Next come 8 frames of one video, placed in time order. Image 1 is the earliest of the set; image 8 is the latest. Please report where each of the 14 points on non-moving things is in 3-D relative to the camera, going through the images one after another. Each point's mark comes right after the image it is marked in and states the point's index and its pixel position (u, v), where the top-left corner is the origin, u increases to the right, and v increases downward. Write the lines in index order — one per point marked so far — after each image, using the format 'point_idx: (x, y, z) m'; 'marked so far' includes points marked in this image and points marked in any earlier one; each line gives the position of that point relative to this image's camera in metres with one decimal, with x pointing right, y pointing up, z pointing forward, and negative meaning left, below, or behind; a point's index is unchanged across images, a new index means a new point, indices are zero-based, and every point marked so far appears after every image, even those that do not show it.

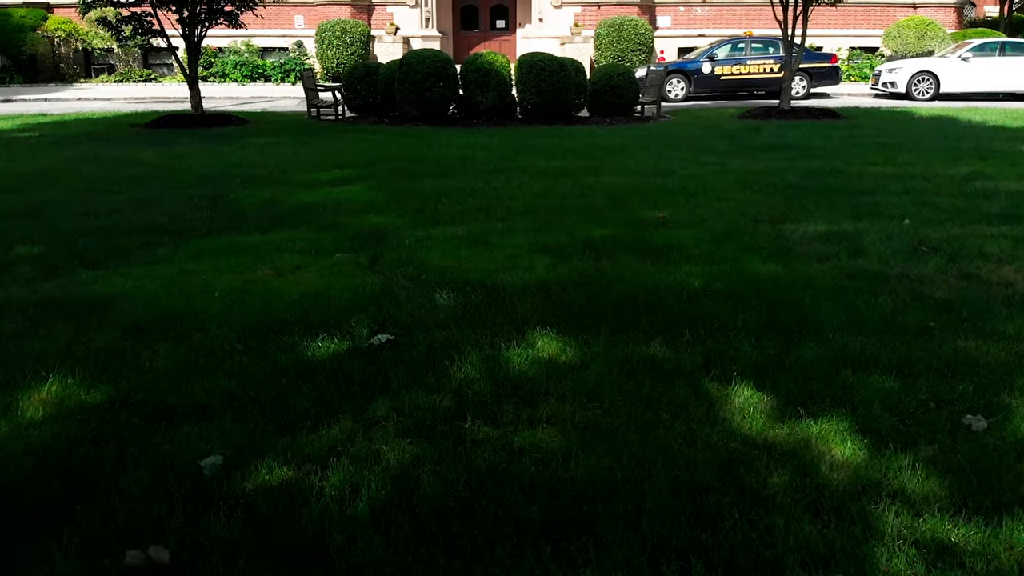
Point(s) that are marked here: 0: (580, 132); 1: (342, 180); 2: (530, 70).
0: (+0.9, +2.1, +10.8) m
1: (-1.5, +1.0, +7.2) m
2: (+0.3, +3.3, +12.2) m
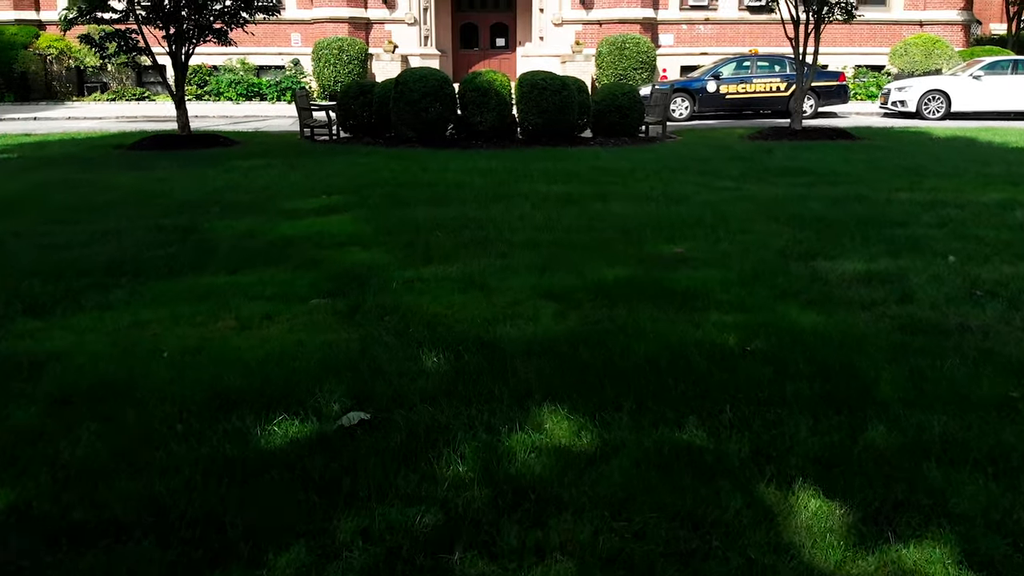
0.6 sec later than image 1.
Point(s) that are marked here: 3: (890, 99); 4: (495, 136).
0: (+0.9, +1.7, +10.2) m
1: (-1.5, +0.6, +6.6) m
2: (+0.3, +2.9, +11.7) m
3: (+9.1, +4.6, +19.6) m
4: (-0.2, +2.2, +12.1) m
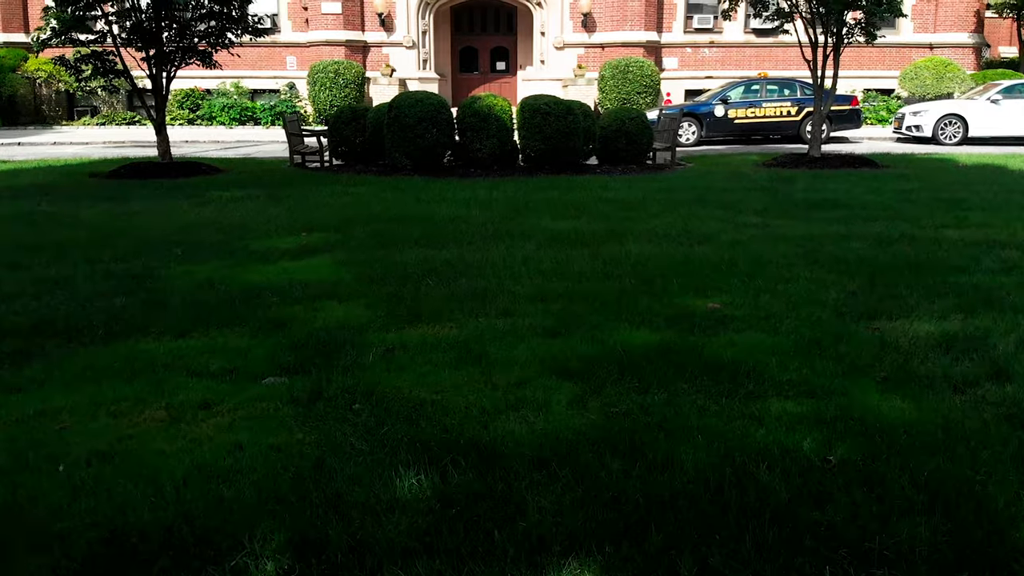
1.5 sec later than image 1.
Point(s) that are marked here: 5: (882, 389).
0: (+0.9, +1.2, +9.4) m
1: (-1.5, +0.3, +5.8) m
2: (+0.3, +2.4, +11.0) m
3: (+9.1, +3.8, +19.0) m
4: (-0.2, +1.7, +11.3) m
5: (+1.4, -0.4, +3.2) m
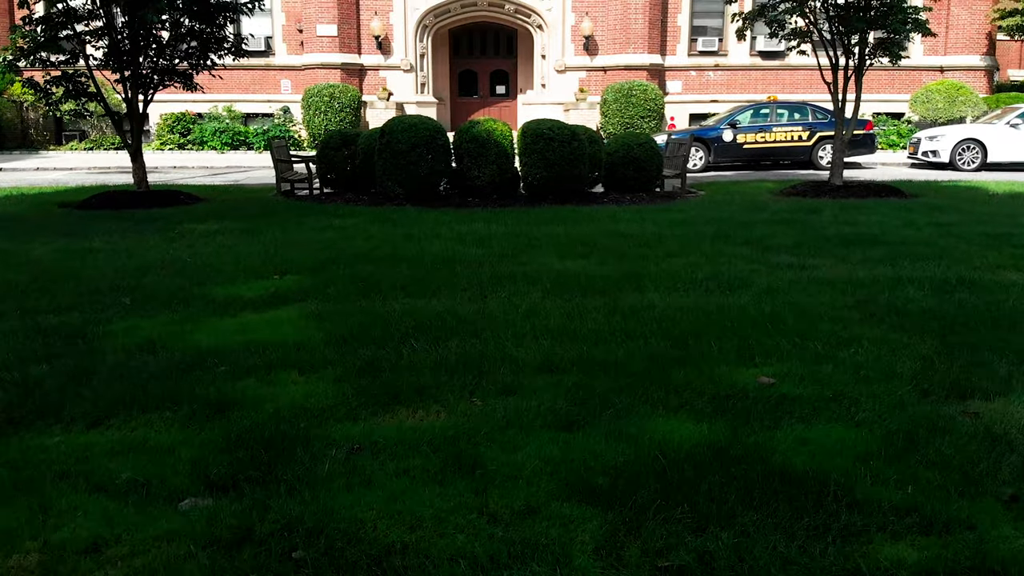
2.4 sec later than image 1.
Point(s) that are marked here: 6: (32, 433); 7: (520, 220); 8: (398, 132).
0: (+0.9, +0.8, +8.7) m
1: (-1.5, -0.1, +5.0) m
2: (+0.3, +1.9, +10.2) m
3: (+9.1, +3.1, +18.2) m
4: (-0.2, +1.2, +10.5) m
5: (+1.4, -0.7, +2.3) m
6: (-1.8, -0.5, +3.0) m
7: (+0.1, +0.7, +8.4) m
8: (-1.4, +1.9, +10.1) m
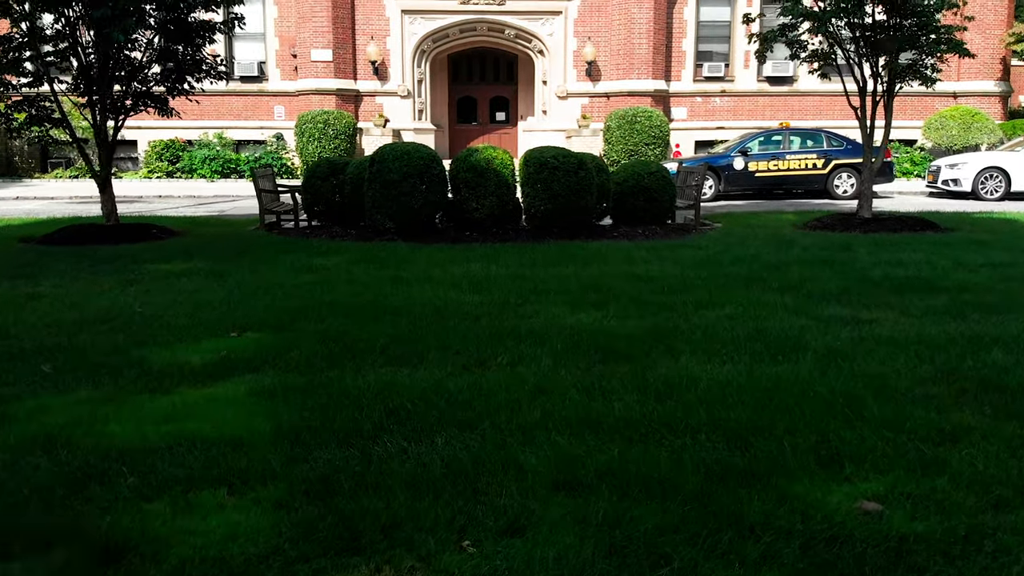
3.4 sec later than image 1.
0: (+0.9, +0.3, +7.8) m
1: (-1.5, -0.4, +4.1) m
2: (+0.3, +1.4, +9.4) m
3: (+9.1, +2.4, +17.4) m
4: (-0.2, +0.7, +9.7) m
5: (+1.5, -0.9, +1.4) m
6: (-1.8, -0.8, +2.1) m
7: (+0.1, +0.3, +7.5) m
8: (-1.4, +1.4, +9.2) m
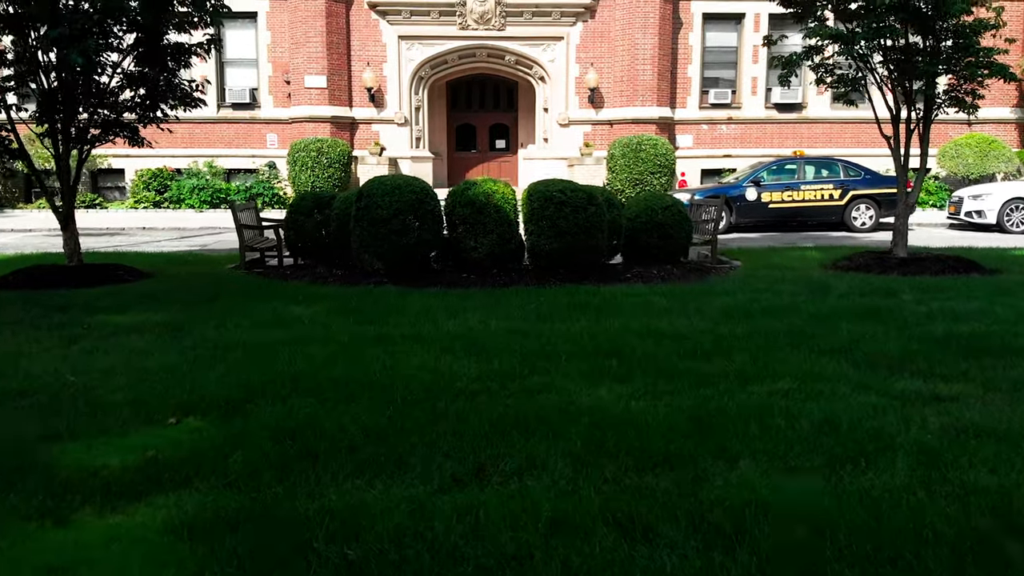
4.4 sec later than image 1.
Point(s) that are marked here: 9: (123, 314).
0: (+1.0, -0.1, +6.8) m
1: (-1.4, -0.7, +3.2) m
2: (+0.3, +0.9, +8.5) m
3: (+9.2, +1.6, +16.6) m
4: (-0.2, +0.2, +8.7) m
5: (+1.5, -1.1, +0.4) m
6: (-1.7, -1.1, +1.1) m
7: (+0.1, -0.2, +6.6) m
8: (-1.4, +0.9, +8.3) m
9: (-3.2, -0.2, +6.8) m
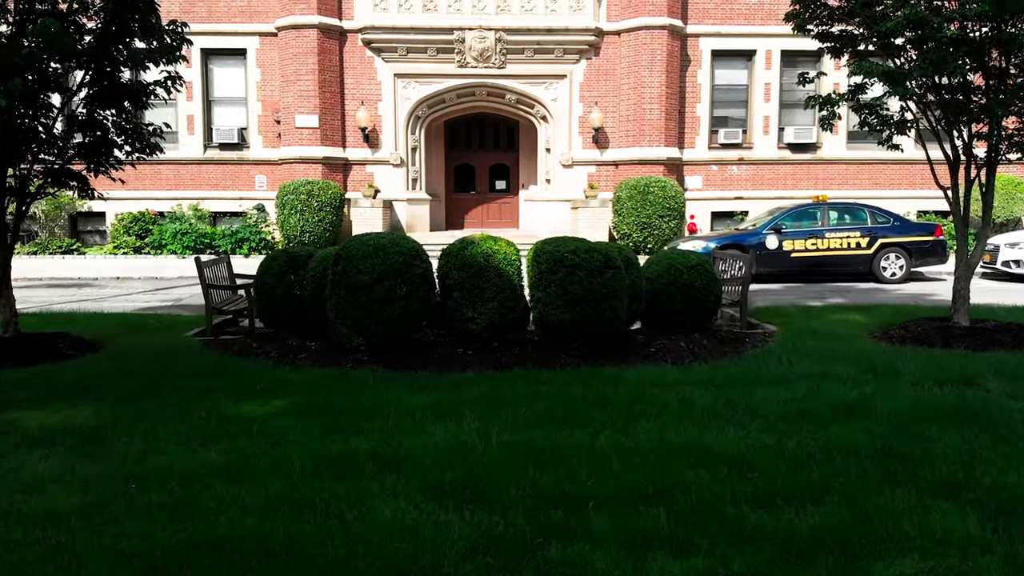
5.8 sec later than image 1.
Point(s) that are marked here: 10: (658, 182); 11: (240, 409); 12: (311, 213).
0: (+1.0, -0.7, +5.6) m
1: (-1.4, -1.2, +1.9) m
2: (+0.4, +0.2, +7.2) m
3: (+9.2, +0.6, +15.4) m
4: (-0.1, -0.5, +7.5) m
5: (+1.5, -1.5, -0.9) m
6: (-1.7, -1.4, -0.2) m
7: (+0.2, -0.8, +5.3) m
8: (-1.3, +0.2, +7.1) m
9: (-3.2, -0.8, +5.5) m
10: (+3.6, +2.6, +19.9) m
11: (-1.8, -0.8, +5.4) m
12: (-4.9, +1.8, +19.7) m
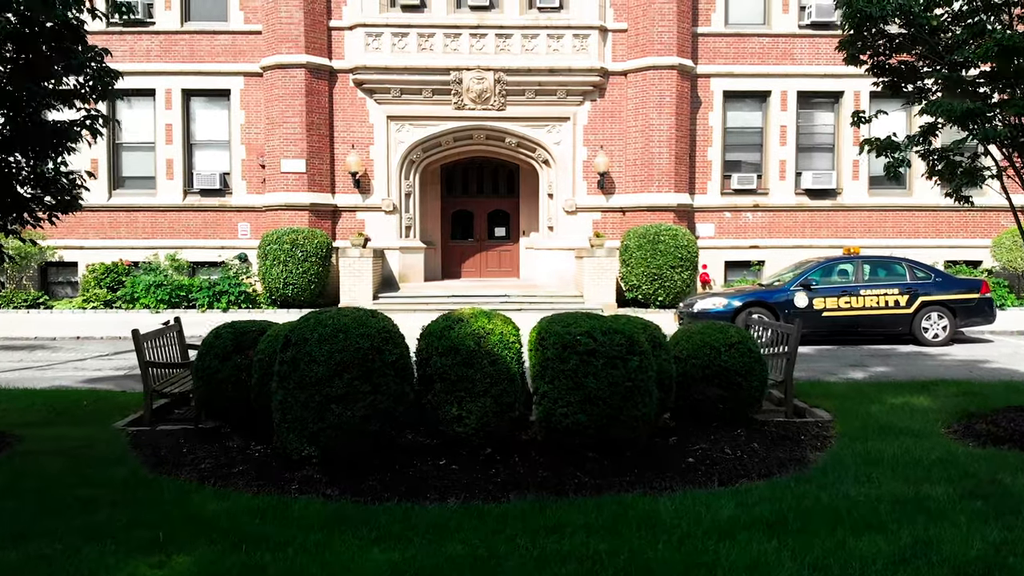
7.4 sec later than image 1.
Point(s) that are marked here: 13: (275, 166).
0: (+1.0, -1.3, +4.0) m
1: (-1.4, -1.6, +0.3) m
2: (+0.4, -0.5, +5.7) m
3: (+9.2, -0.5, +13.8) m
4: (-0.2, -1.1, +5.9) m
5: (+1.5, -1.7, -2.5) m
6: (-1.7, -1.7, -1.8) m
7: (+0.1, -1.3, +3.7) m
8: (-1.4, -0.4, +5.6) m
9: (-3.2, -1.4, +3.9) m
10: (+3.6, +1.3, +18.4) m
11: (-1.8, -1.4, +3.8) m
12: (-4.9, +0.5, +18.2) m
13: (-5.7, +2.9, +19.4) m
